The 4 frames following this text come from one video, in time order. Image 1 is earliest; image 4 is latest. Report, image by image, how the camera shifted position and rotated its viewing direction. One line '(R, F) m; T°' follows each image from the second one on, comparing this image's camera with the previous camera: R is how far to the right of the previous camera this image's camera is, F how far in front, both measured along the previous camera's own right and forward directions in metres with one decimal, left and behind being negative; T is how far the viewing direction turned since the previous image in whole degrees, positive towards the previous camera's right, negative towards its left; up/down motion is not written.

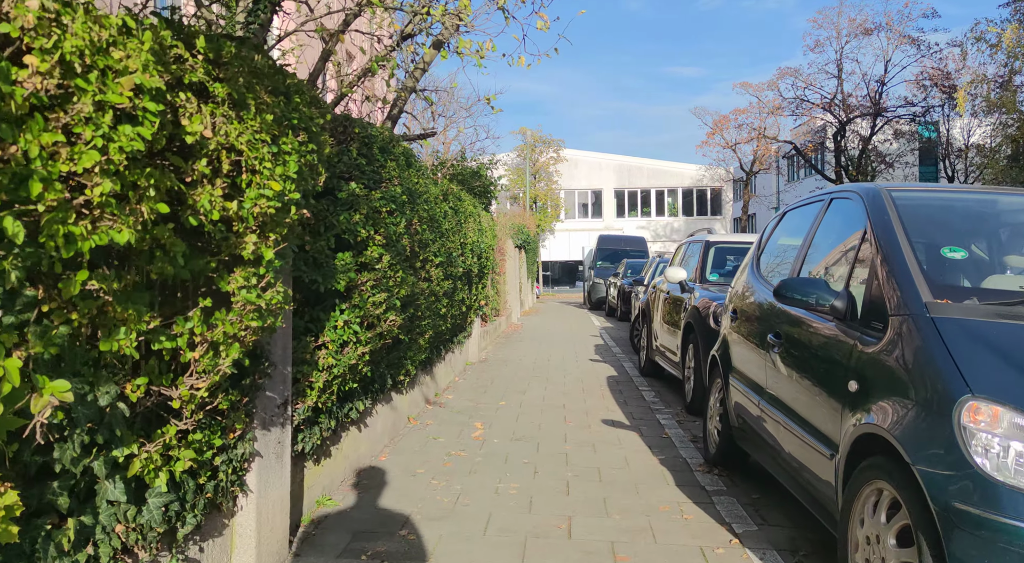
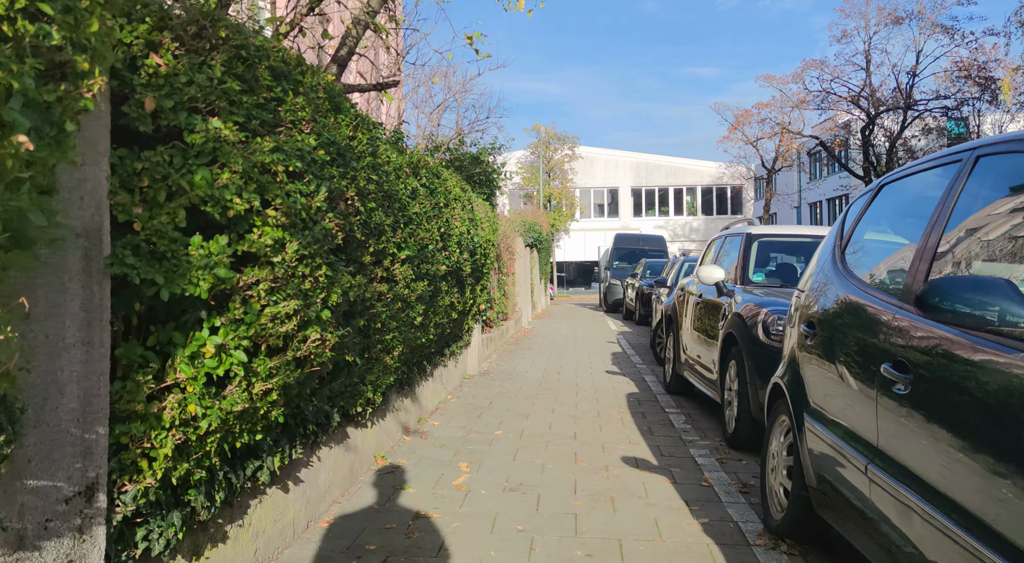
(+0.1, +1.2) m; -1°
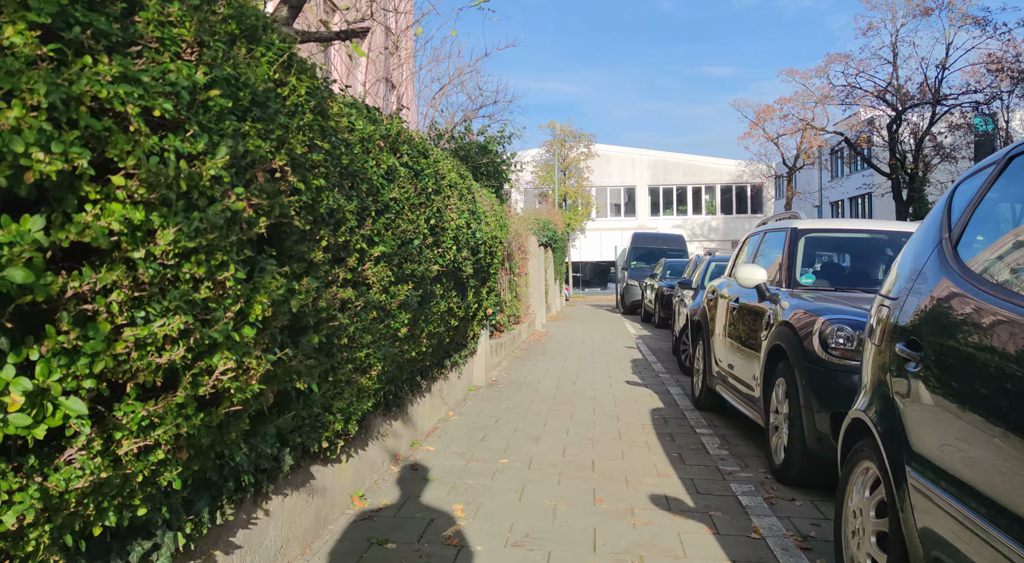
(+0.1, +0.8) m; -1°
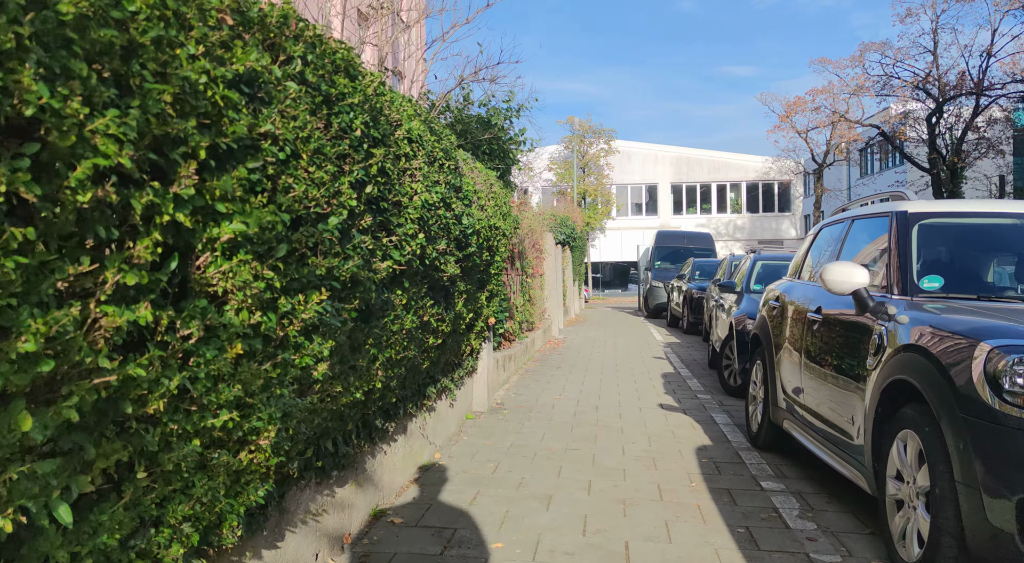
(+0.1, +1.4) m; -2°
